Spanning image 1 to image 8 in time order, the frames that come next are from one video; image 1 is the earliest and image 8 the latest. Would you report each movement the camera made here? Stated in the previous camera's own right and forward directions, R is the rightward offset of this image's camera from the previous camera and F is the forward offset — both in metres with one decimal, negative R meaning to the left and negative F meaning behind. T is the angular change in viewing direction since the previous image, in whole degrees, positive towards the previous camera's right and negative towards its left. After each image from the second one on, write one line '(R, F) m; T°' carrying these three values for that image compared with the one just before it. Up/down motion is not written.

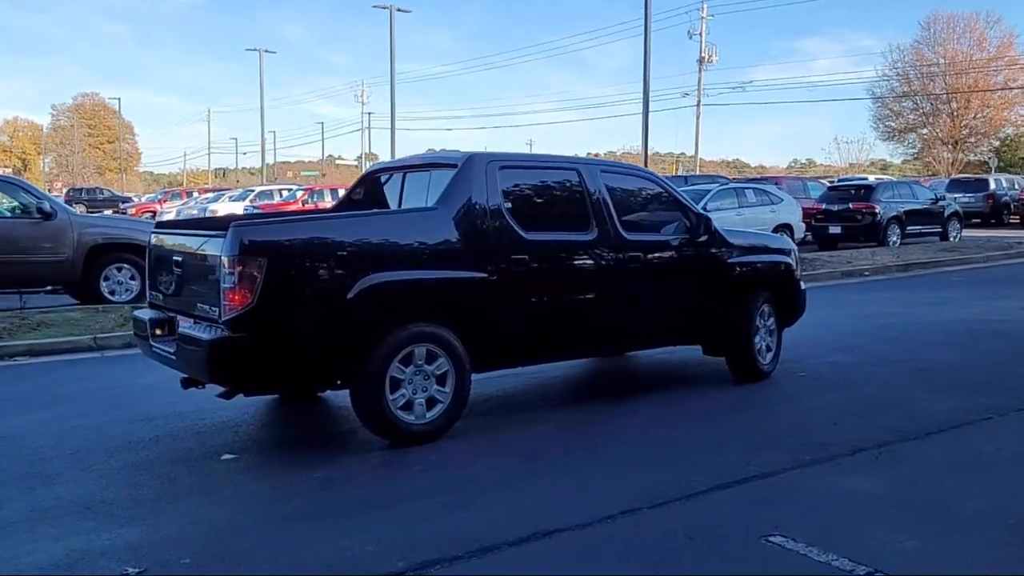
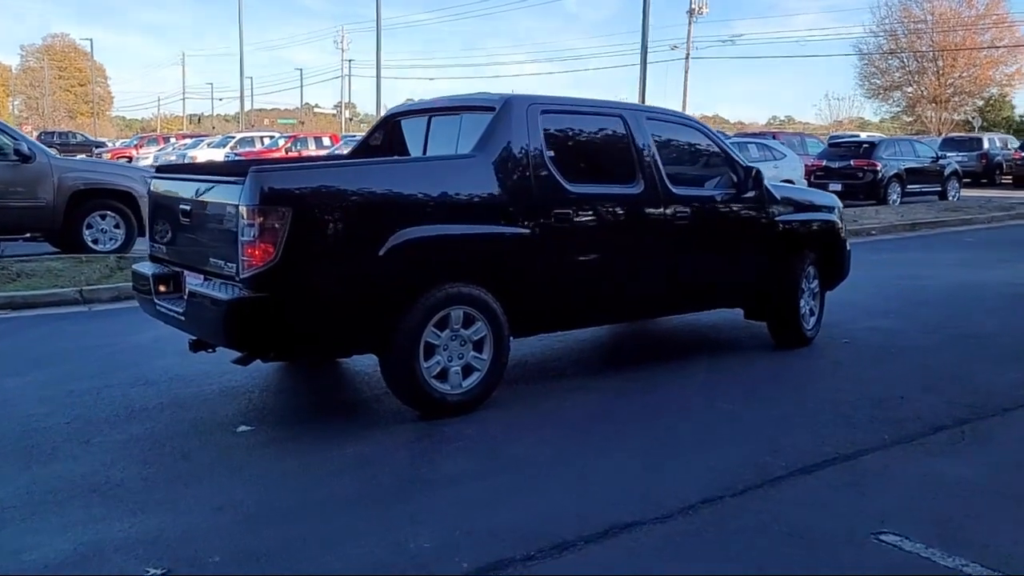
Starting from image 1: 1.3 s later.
(-0.5, +0.6) m; +1°
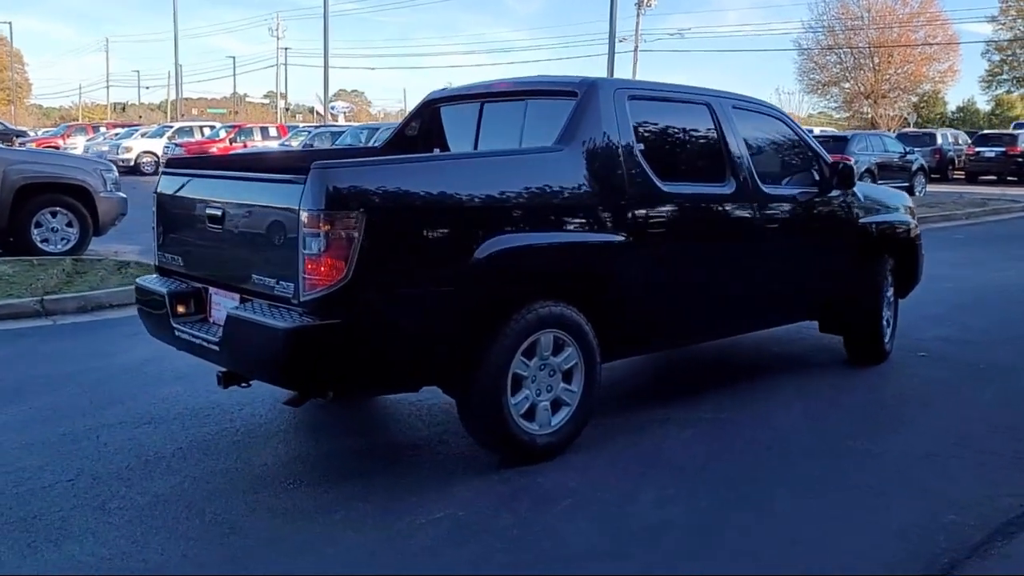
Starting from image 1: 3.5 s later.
(-0.9, +1.0) m; +4°
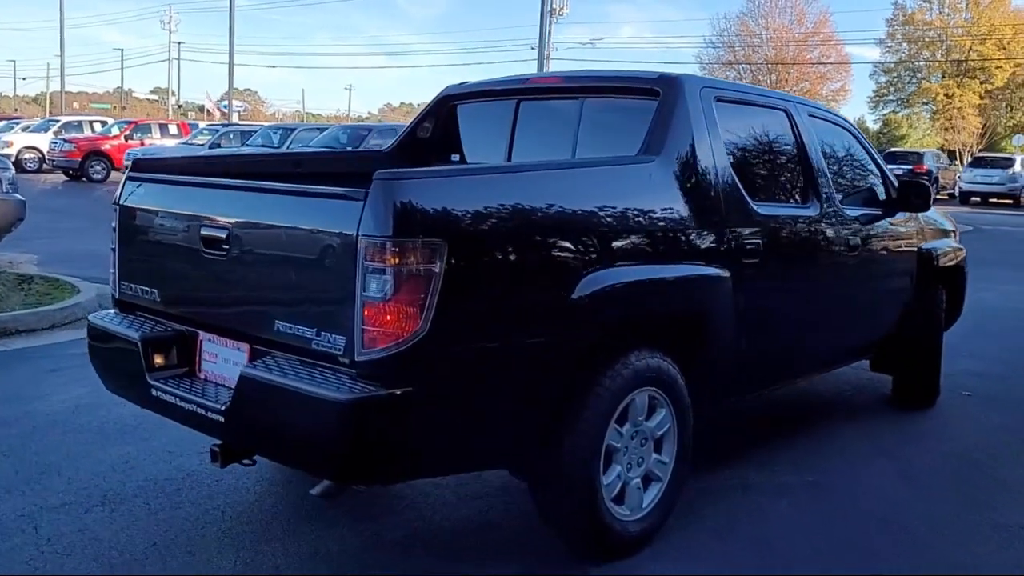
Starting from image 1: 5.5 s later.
(-0.8, +1.1) m; +7°
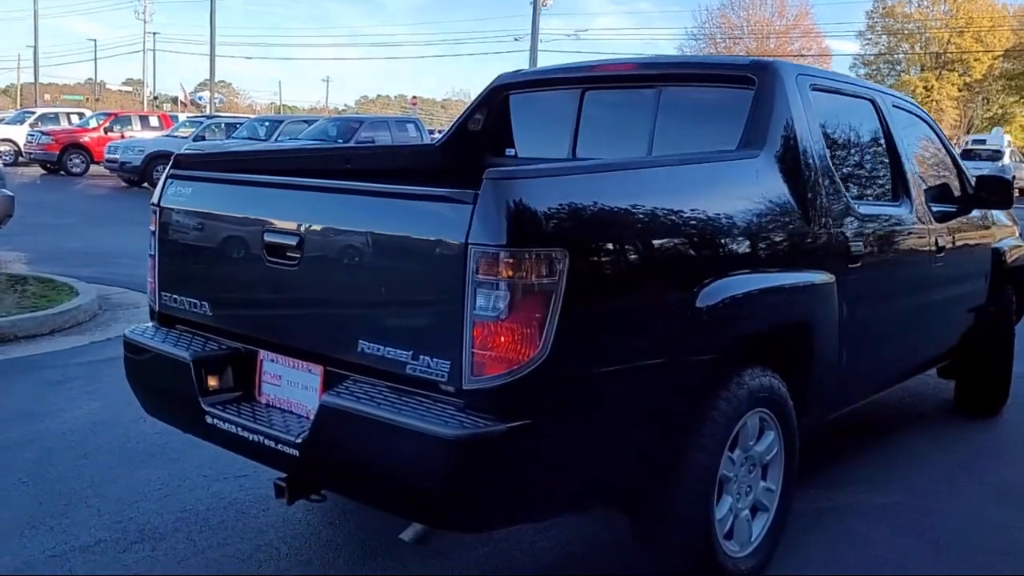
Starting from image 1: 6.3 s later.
(-0.5, +0.4) m; +1°
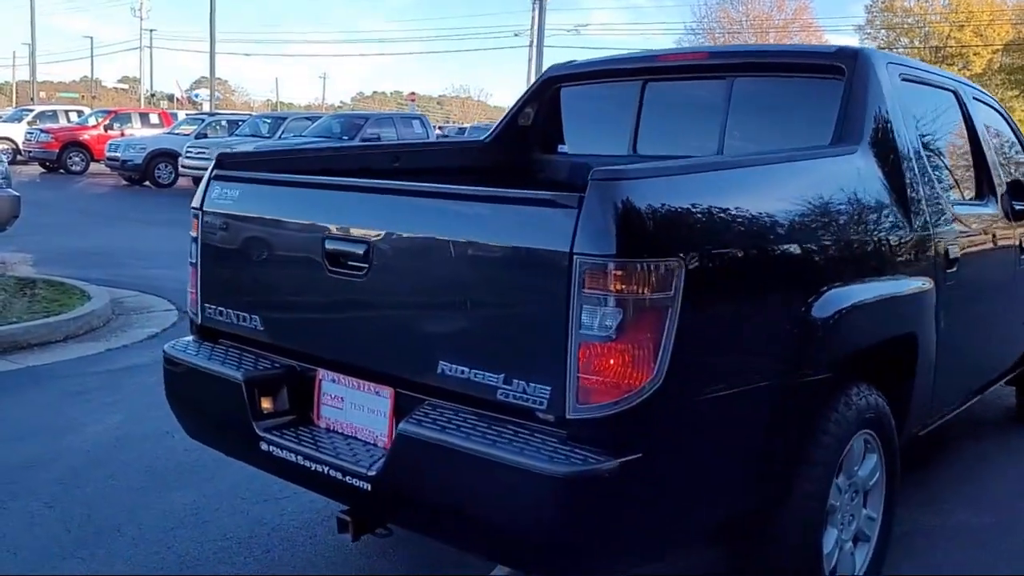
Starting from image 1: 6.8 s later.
(-0.3, +0.3) m; 0°
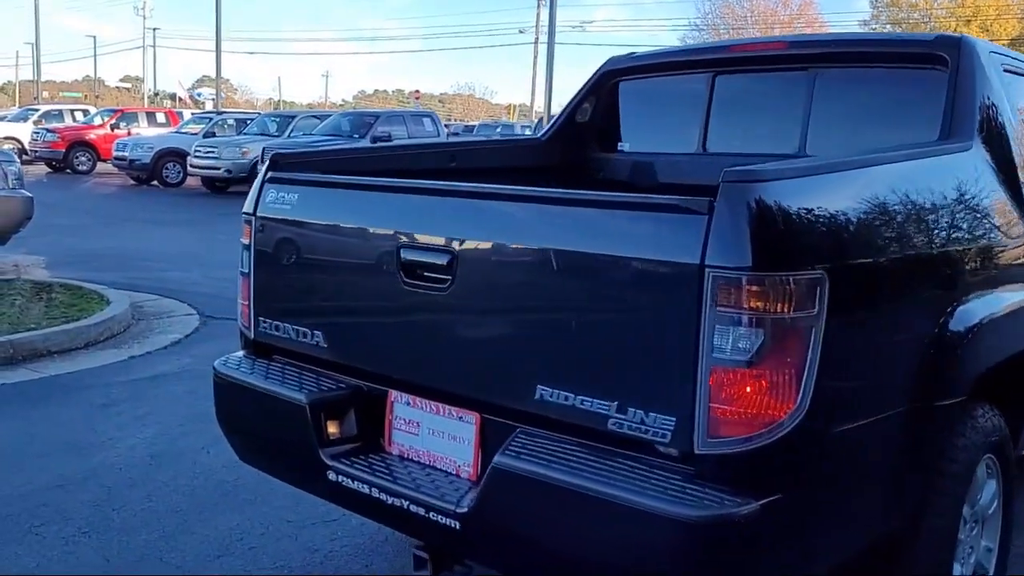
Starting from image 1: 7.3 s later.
(-0.3, +0.3) m; 0°
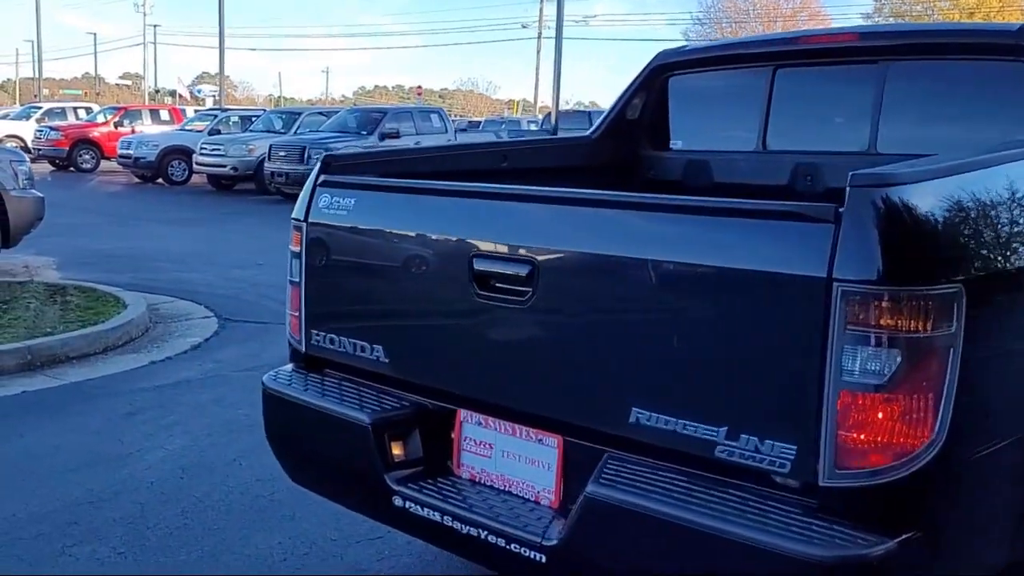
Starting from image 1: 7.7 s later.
(-0.2, +0.2) m; 0°
